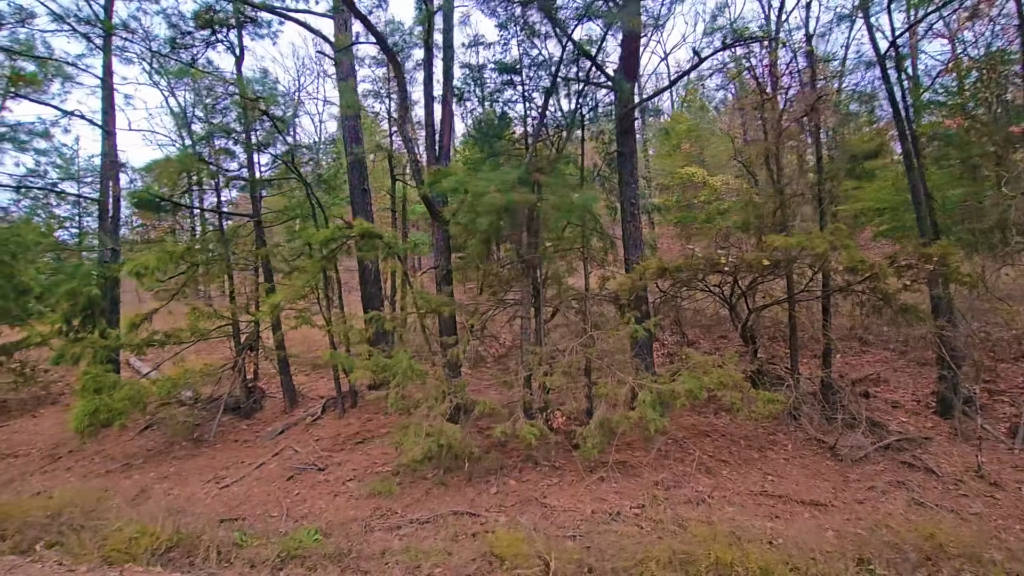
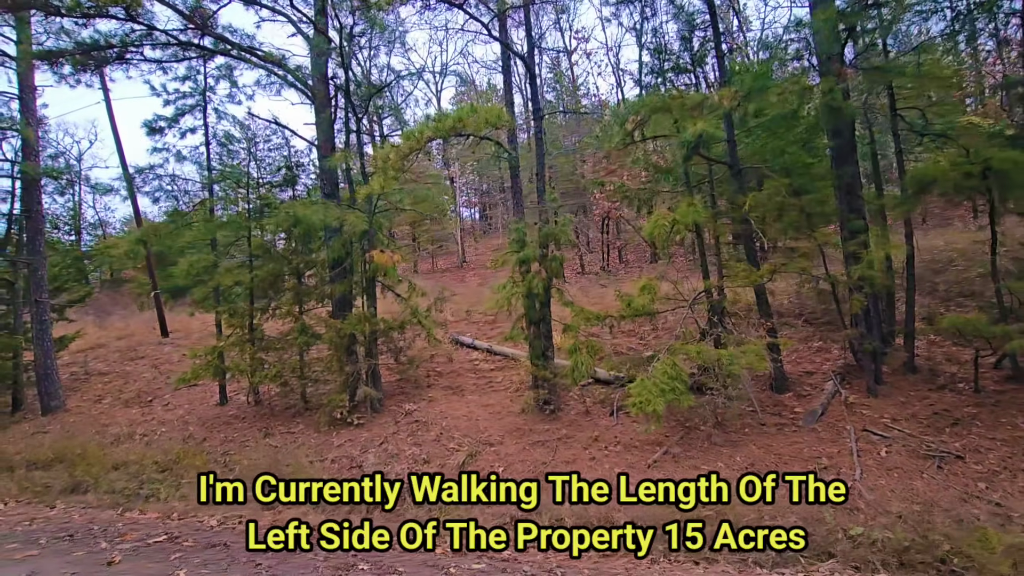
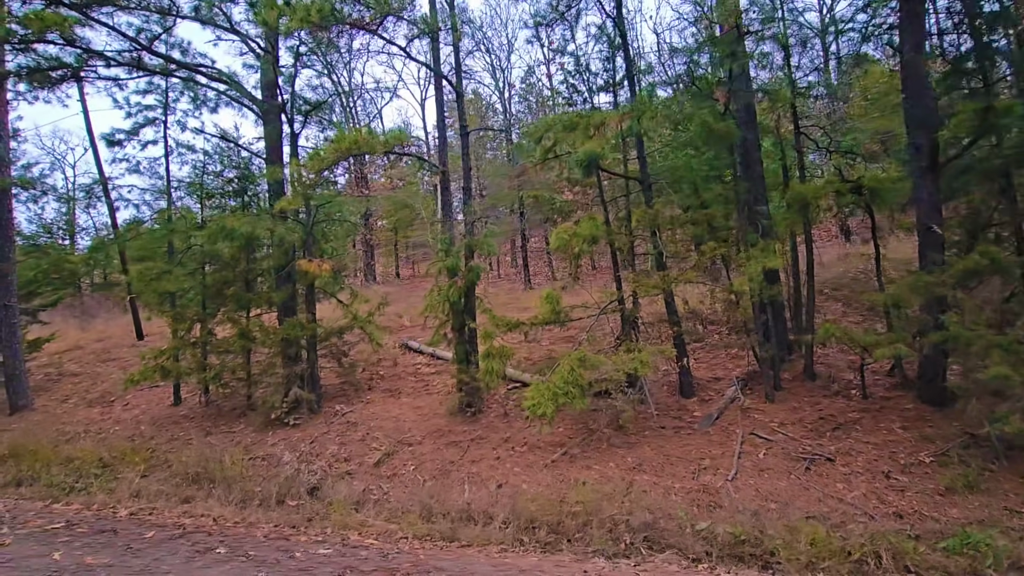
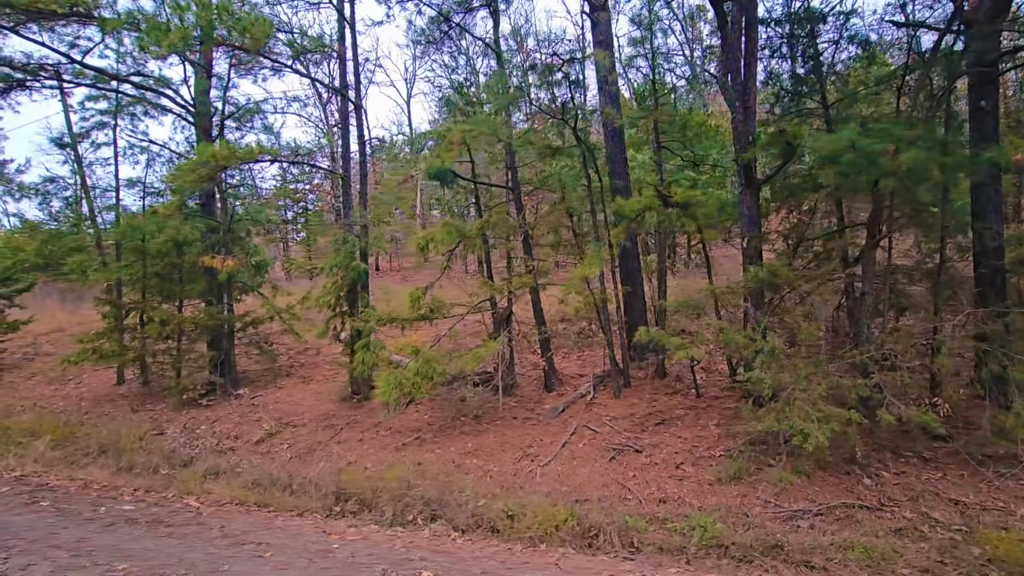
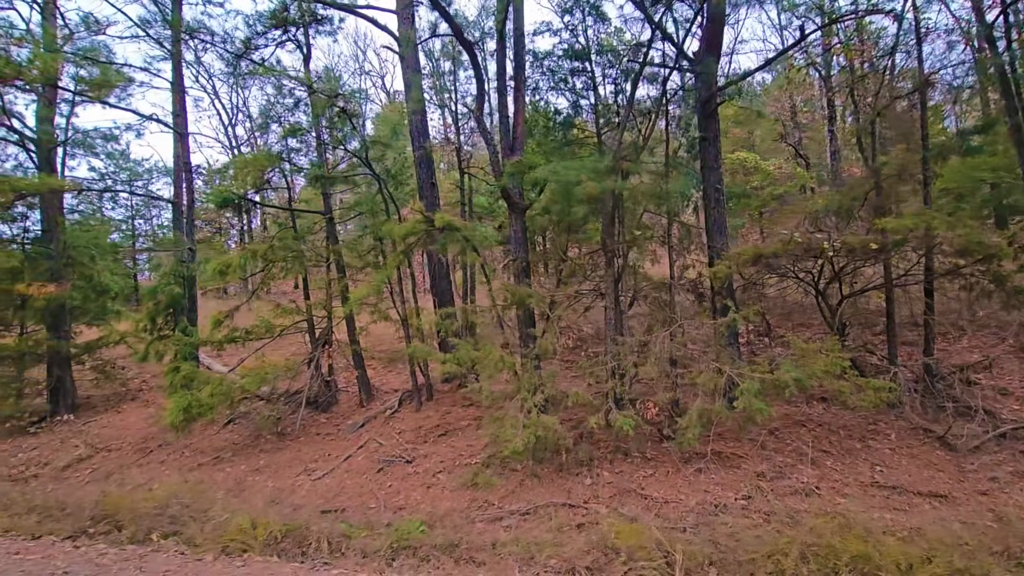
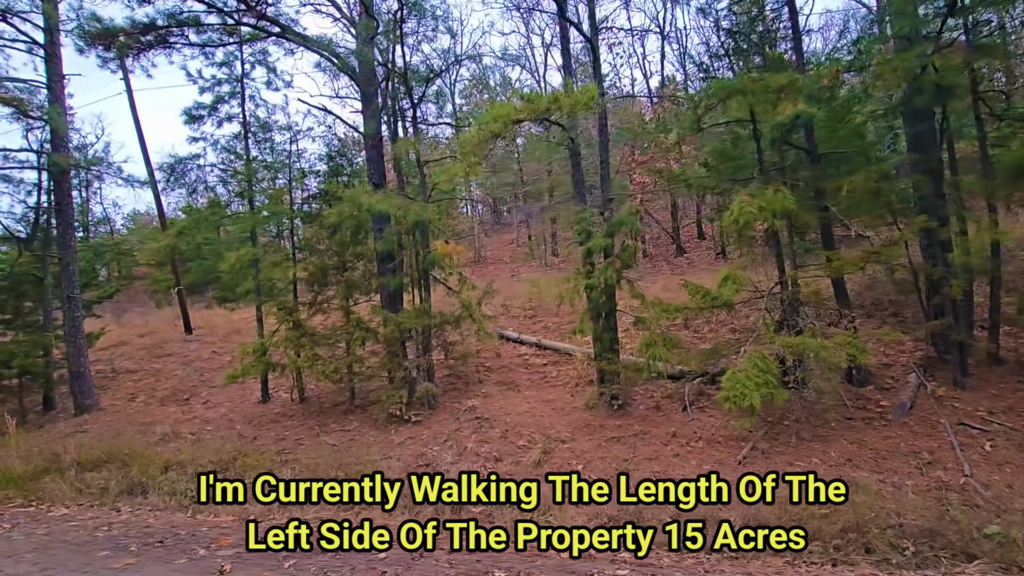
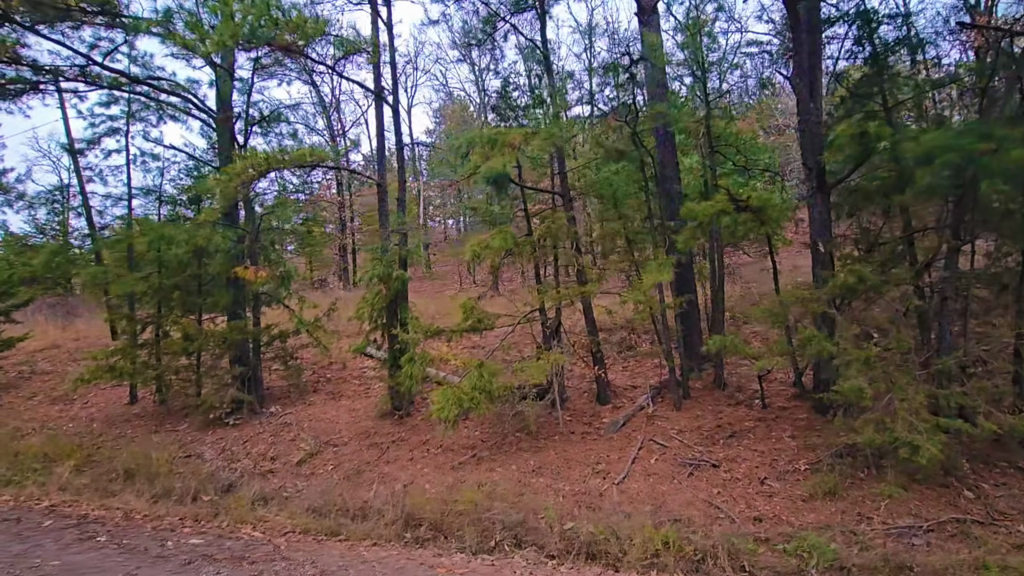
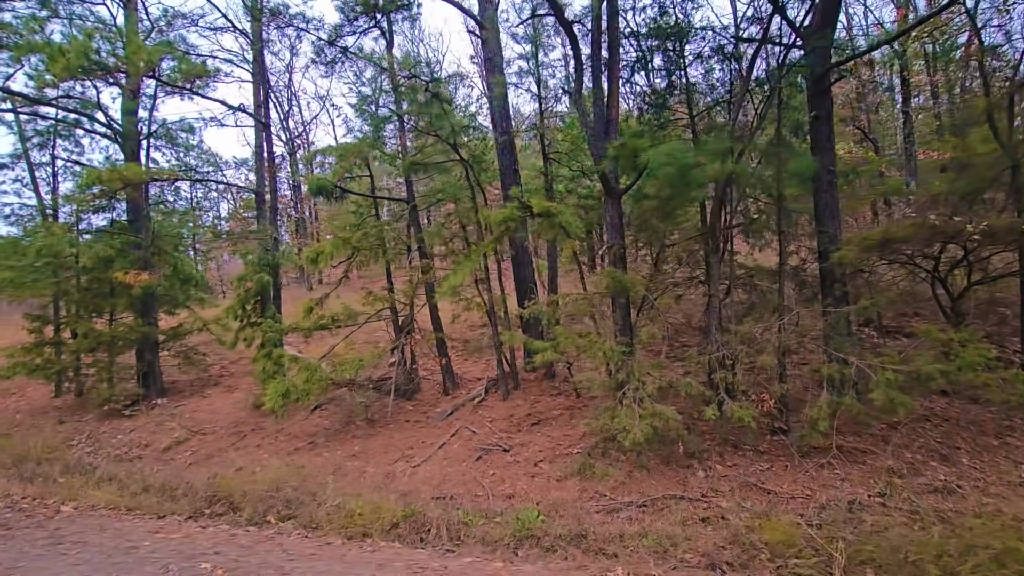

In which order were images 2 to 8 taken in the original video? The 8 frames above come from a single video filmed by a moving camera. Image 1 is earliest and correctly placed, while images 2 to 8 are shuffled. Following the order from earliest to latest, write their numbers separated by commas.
5, 8, 4, 7, 3, 2, 6
